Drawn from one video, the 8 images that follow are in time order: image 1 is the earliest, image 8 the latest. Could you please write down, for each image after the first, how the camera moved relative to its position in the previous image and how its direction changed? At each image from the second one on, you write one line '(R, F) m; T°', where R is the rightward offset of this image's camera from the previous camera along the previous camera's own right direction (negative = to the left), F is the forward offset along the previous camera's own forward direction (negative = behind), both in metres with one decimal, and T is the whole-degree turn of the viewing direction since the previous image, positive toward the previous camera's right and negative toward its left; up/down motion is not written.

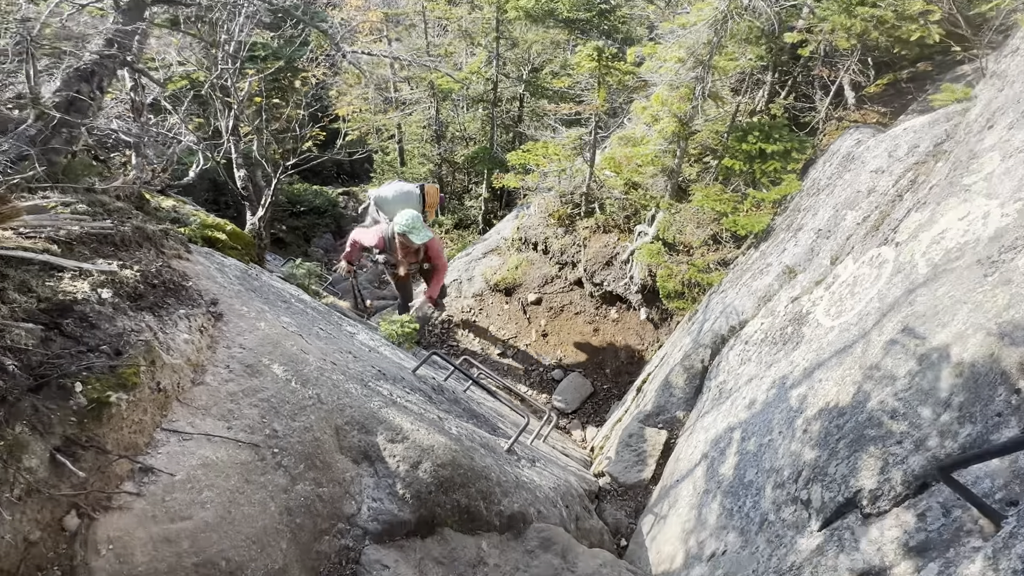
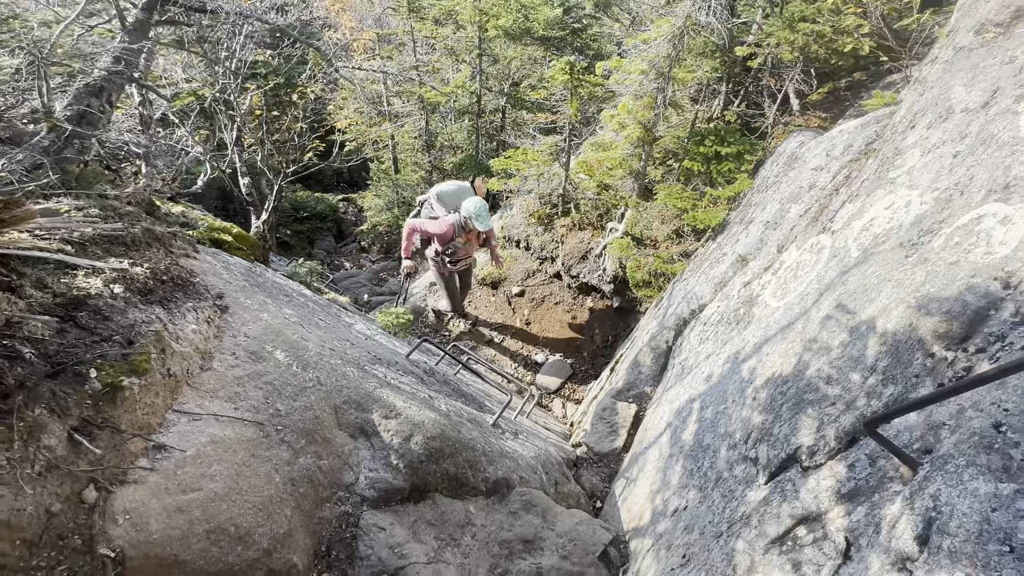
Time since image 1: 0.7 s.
(0.0, -0.4) m; +2°
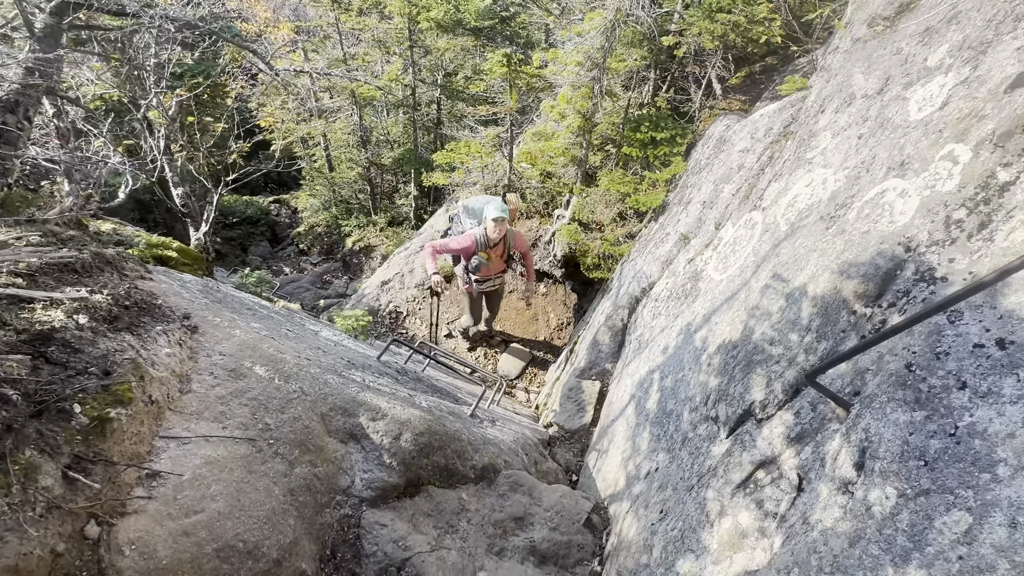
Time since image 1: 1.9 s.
(-0.2, -0.2) m; +7°
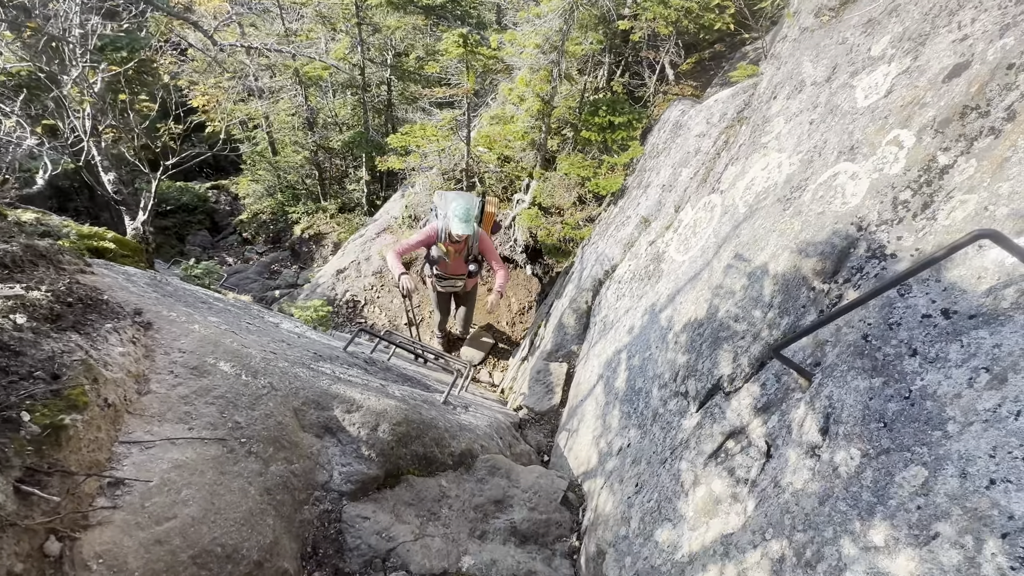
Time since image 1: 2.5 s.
(-0.2, 0.0) m; +6°
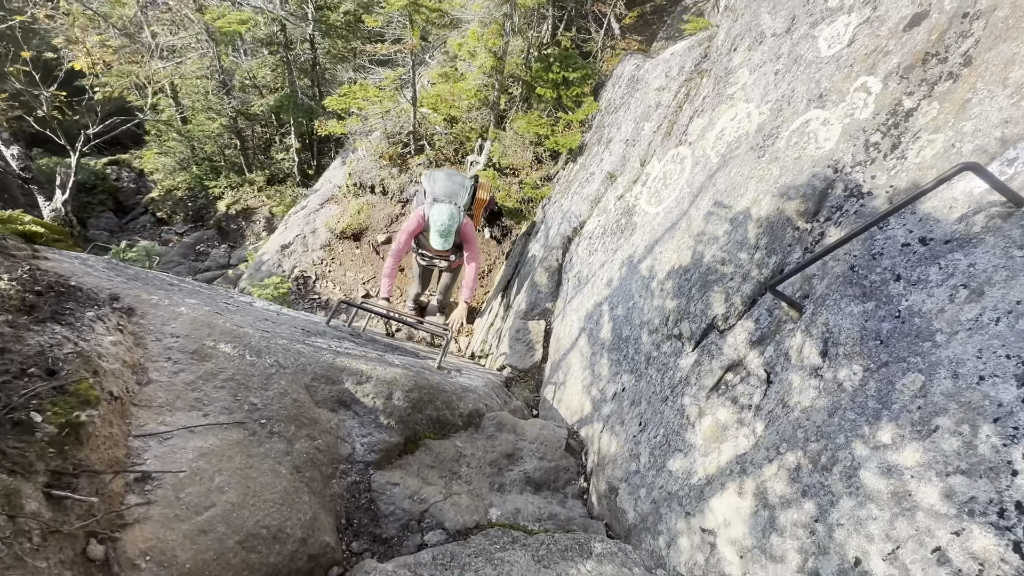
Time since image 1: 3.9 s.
(-0.5, 0.0) m; +8°
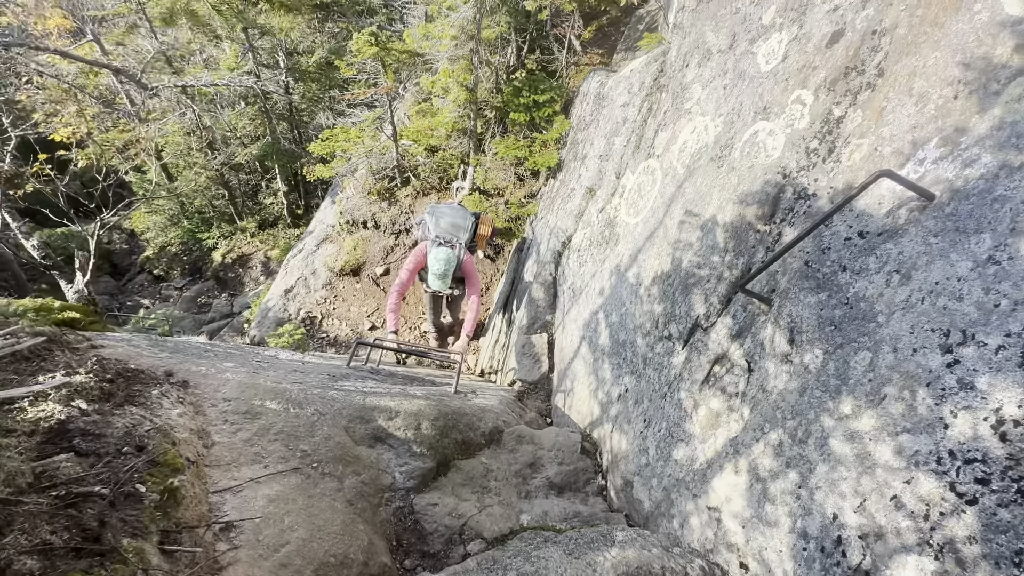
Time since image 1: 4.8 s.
(0.0, -0.4) m; 0°
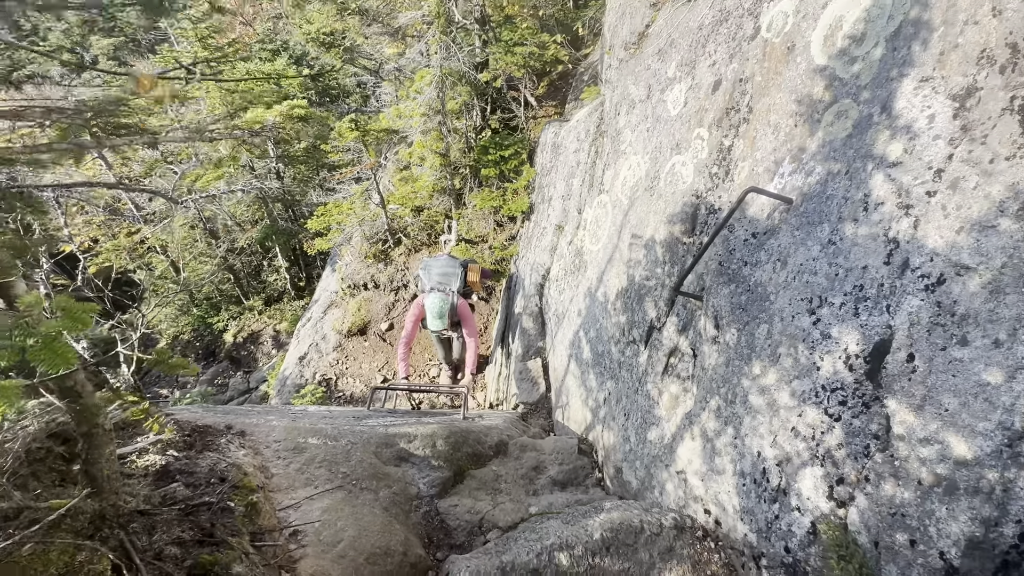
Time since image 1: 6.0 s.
(+0.2, -0.8) m; 0°
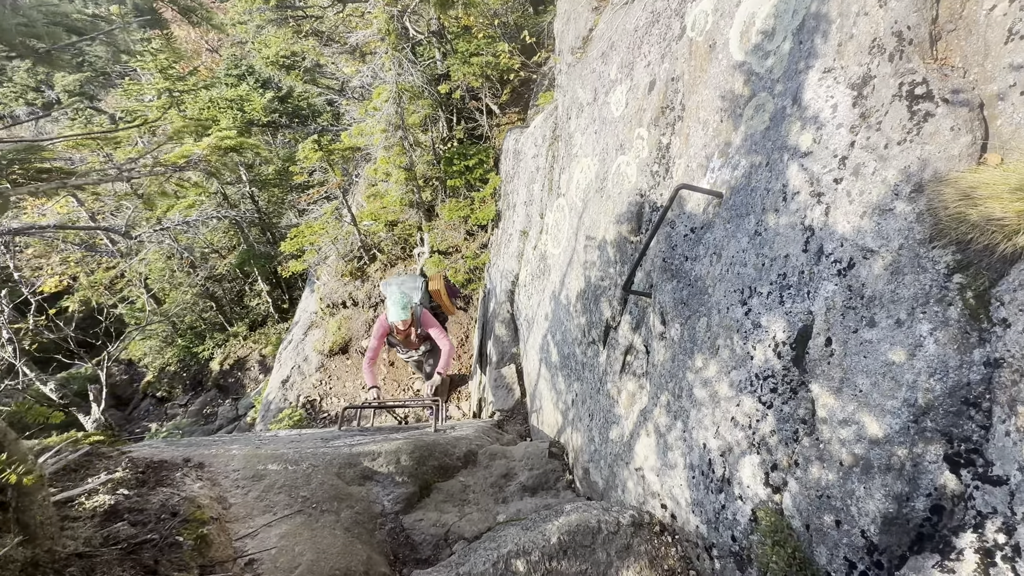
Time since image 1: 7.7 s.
(+0.4, 0.0) m; +1°
